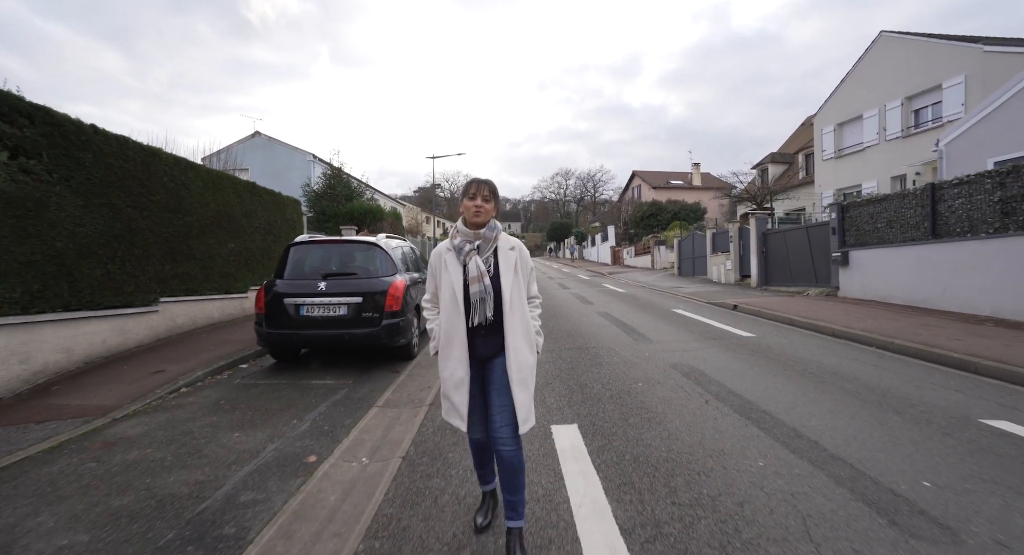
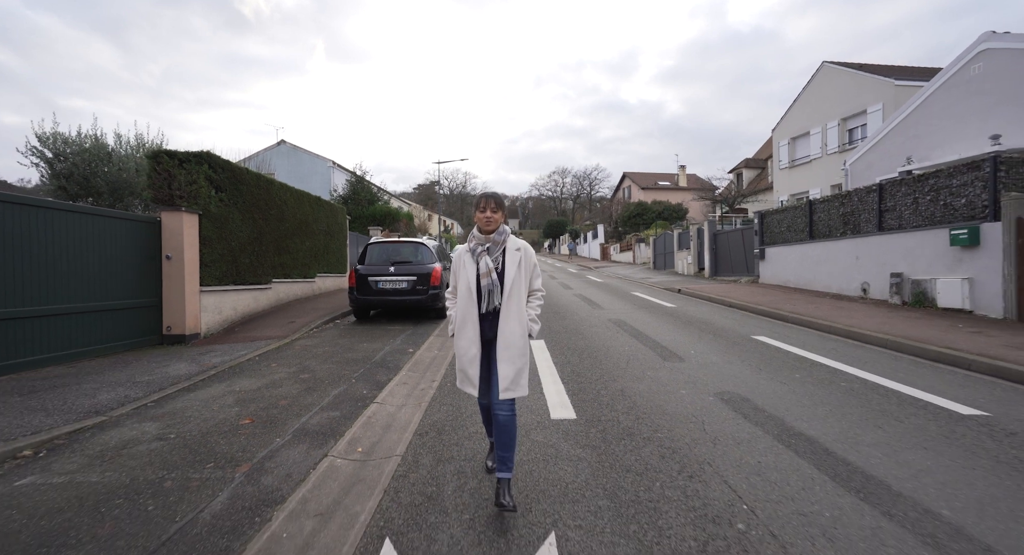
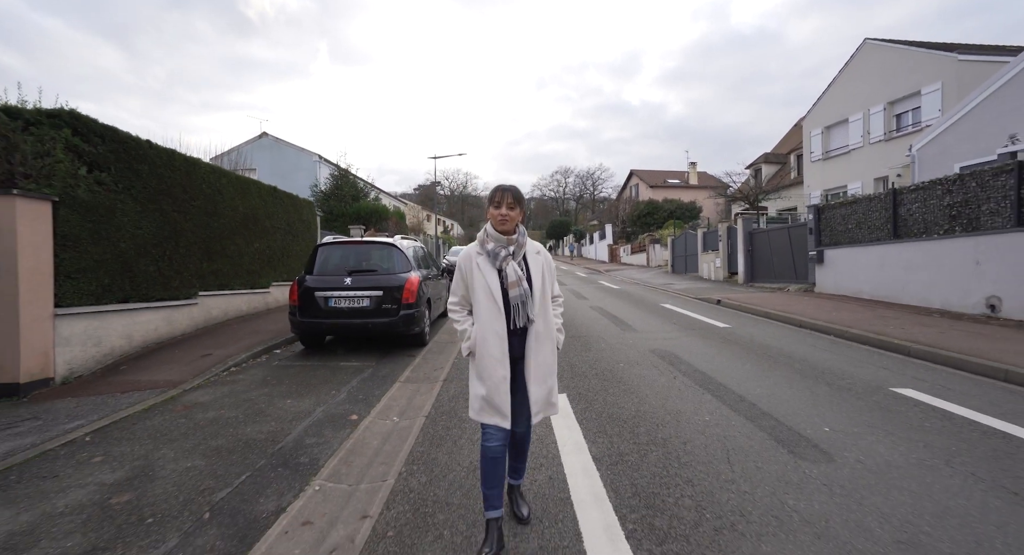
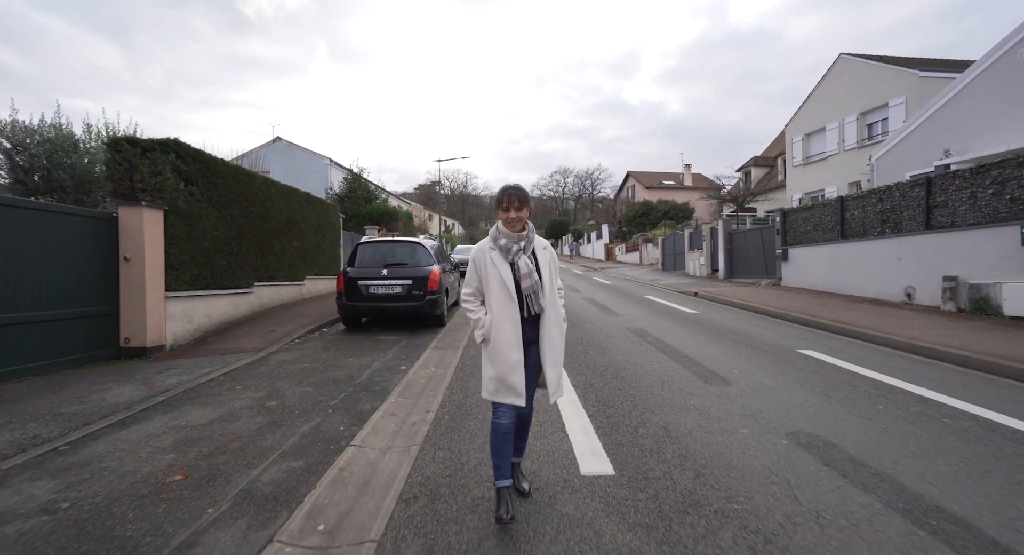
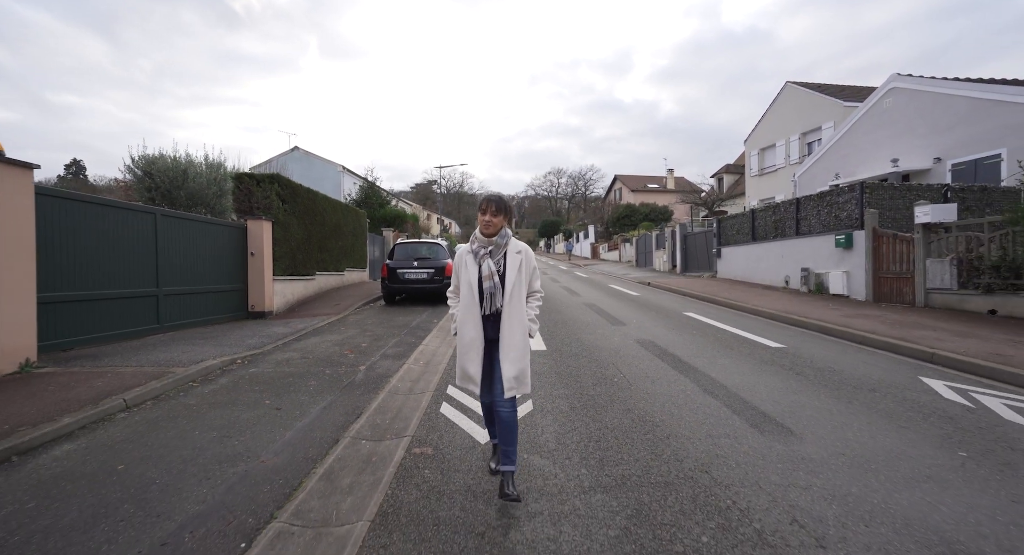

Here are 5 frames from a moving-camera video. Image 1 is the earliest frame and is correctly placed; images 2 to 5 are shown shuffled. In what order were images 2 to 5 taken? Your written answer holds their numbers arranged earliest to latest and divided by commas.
3, 4, 2, 5
